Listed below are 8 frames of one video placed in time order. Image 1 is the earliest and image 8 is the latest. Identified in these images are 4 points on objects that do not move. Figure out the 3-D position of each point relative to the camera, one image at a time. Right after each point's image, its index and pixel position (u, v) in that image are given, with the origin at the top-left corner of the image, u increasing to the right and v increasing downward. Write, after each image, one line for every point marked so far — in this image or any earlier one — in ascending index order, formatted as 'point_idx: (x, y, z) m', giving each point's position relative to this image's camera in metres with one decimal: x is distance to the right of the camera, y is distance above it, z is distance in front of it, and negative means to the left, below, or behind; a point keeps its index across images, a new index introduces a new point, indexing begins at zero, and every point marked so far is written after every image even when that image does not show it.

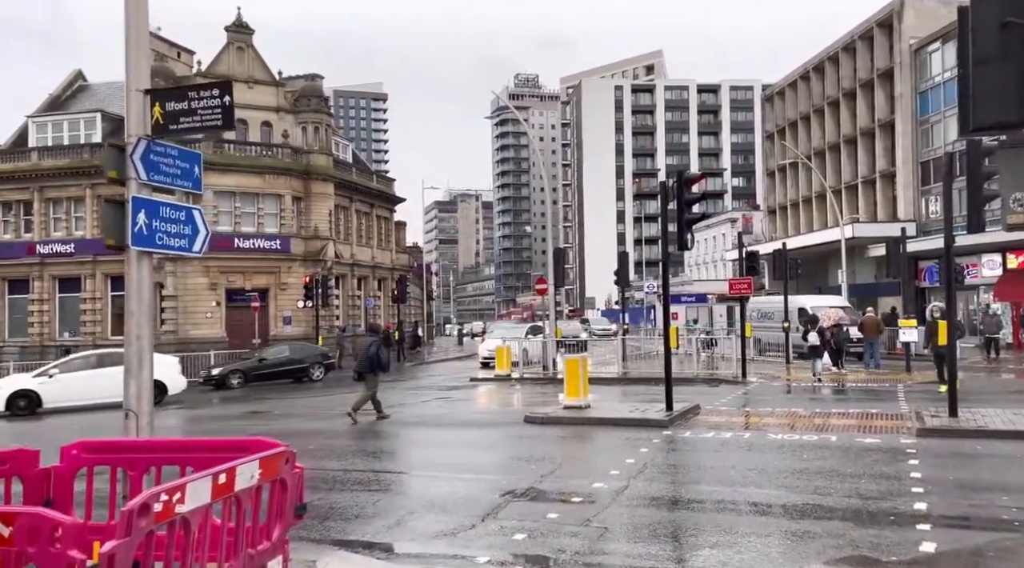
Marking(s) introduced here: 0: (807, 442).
0: (+4.0, -2.1, +11.1) m
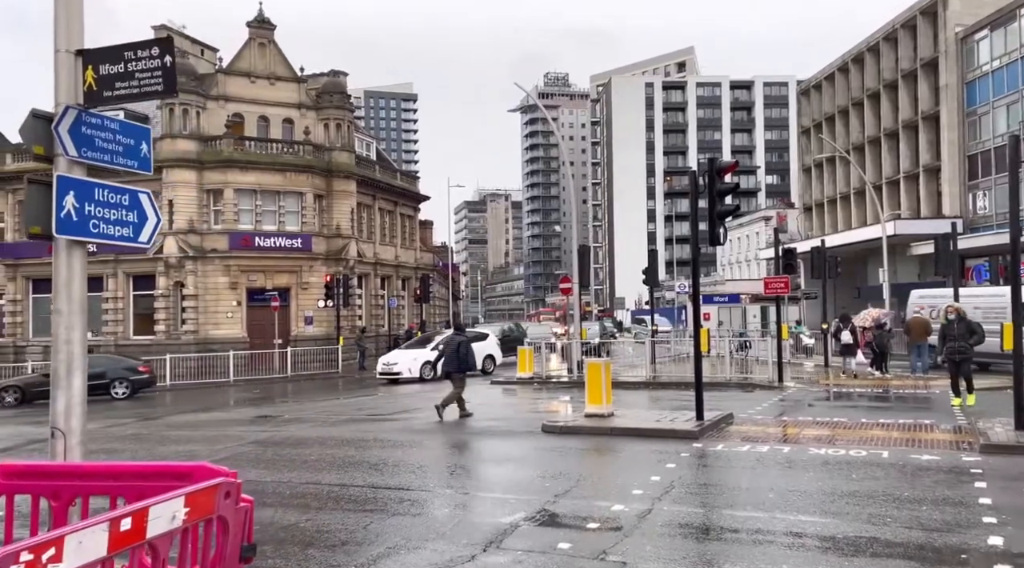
0: (+4.1, -2.1, +10.0) m
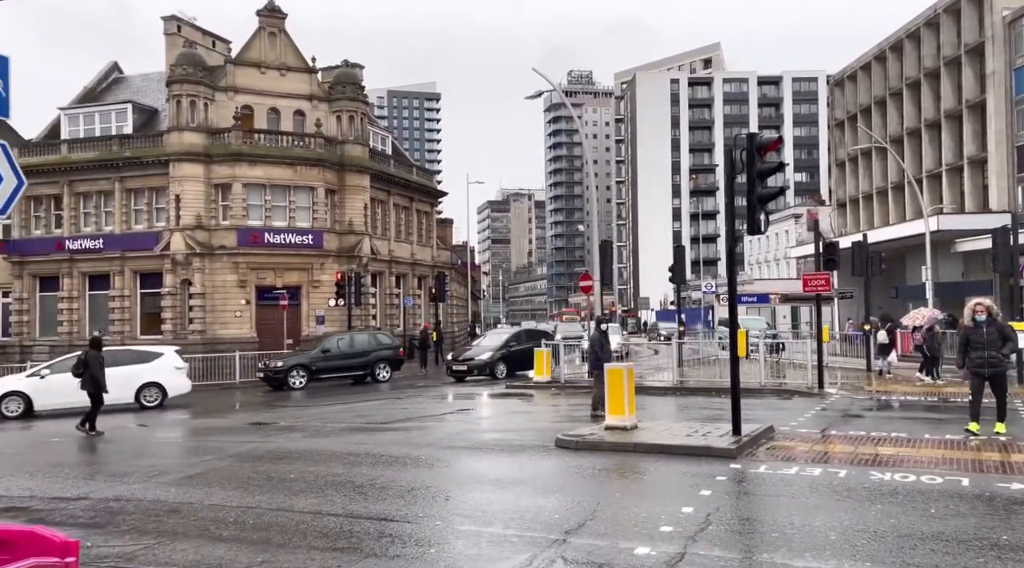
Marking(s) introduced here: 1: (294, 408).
0: (+4.2, -2.0, +8.3) m
1: (-5.1, -2.9, +19.3) m
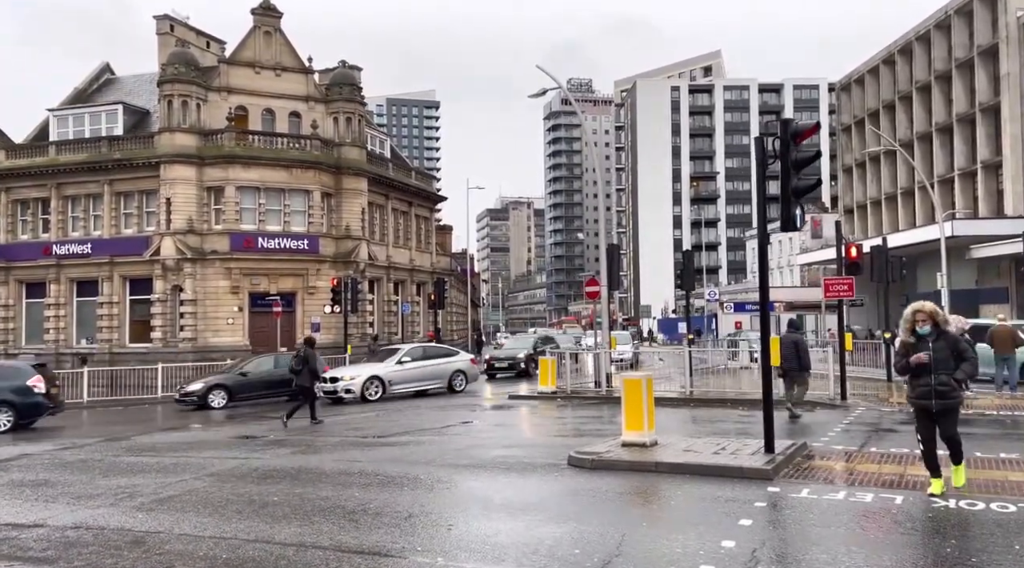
0: (+4.3, -2.0, +7.2) m
1: (-5.0, -3.0, +18.3) m
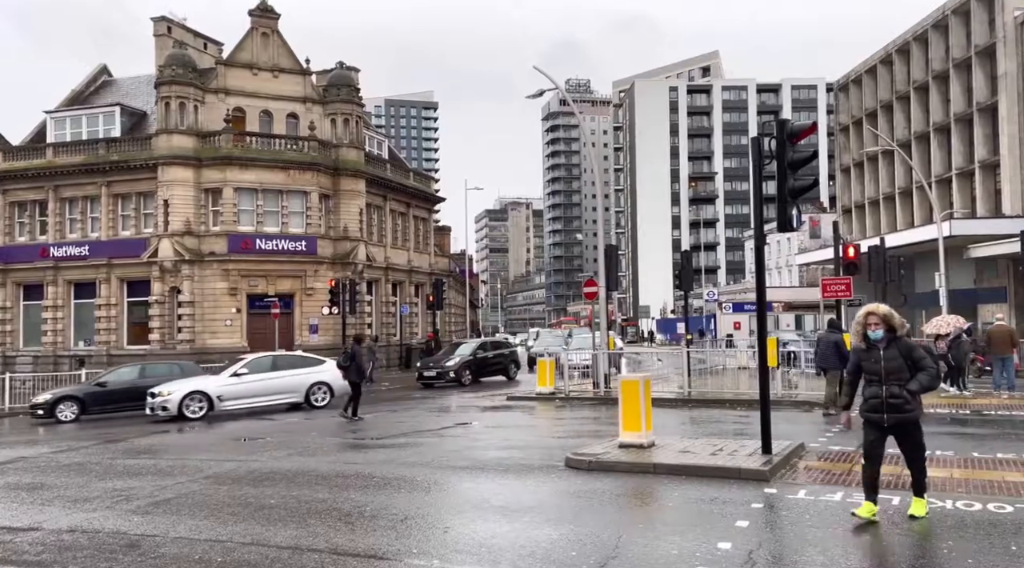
0: (+4.3, -2.0, +7.2) m
1: (-5.0, -3.0, +18.2) m
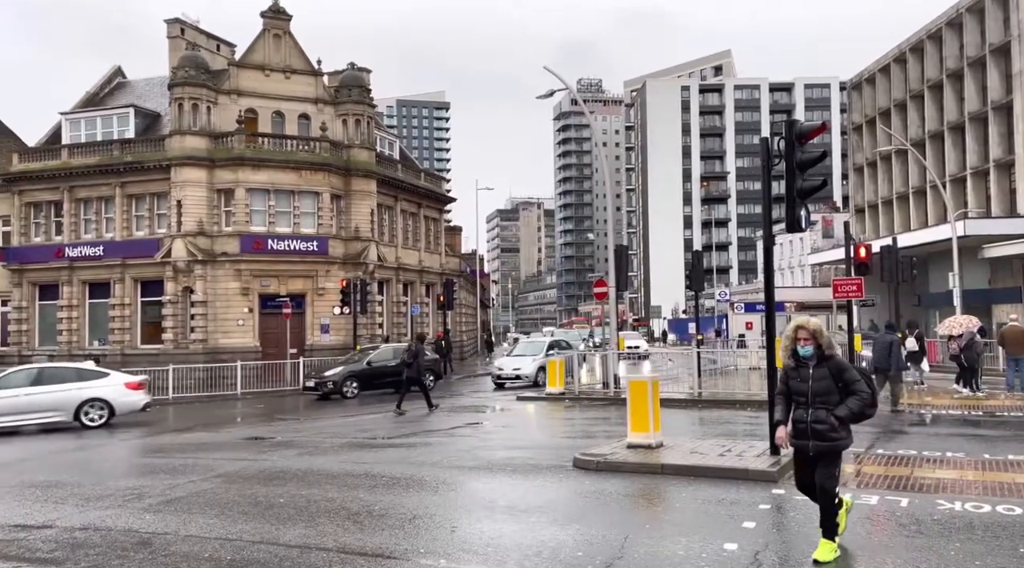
0: (+4.3, -2.0, +7.2) m
1: (-4.8, -3.0, +18.3) m
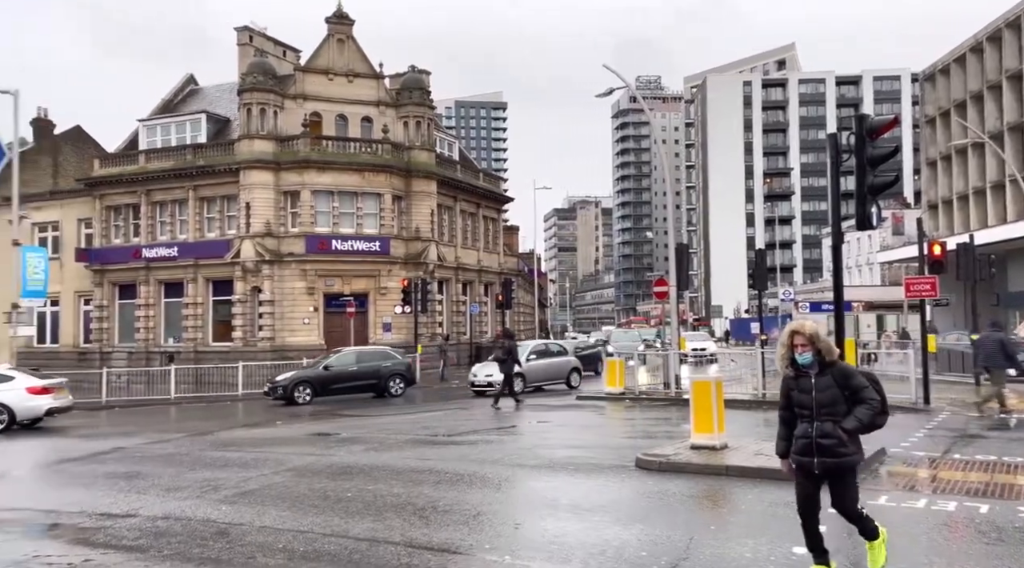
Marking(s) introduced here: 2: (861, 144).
0: (+4.9, -2.1, +7.0) m
1: (-3.5, -3.0, +18.7) m
2: (+4.1, +1.6, +9.7) m
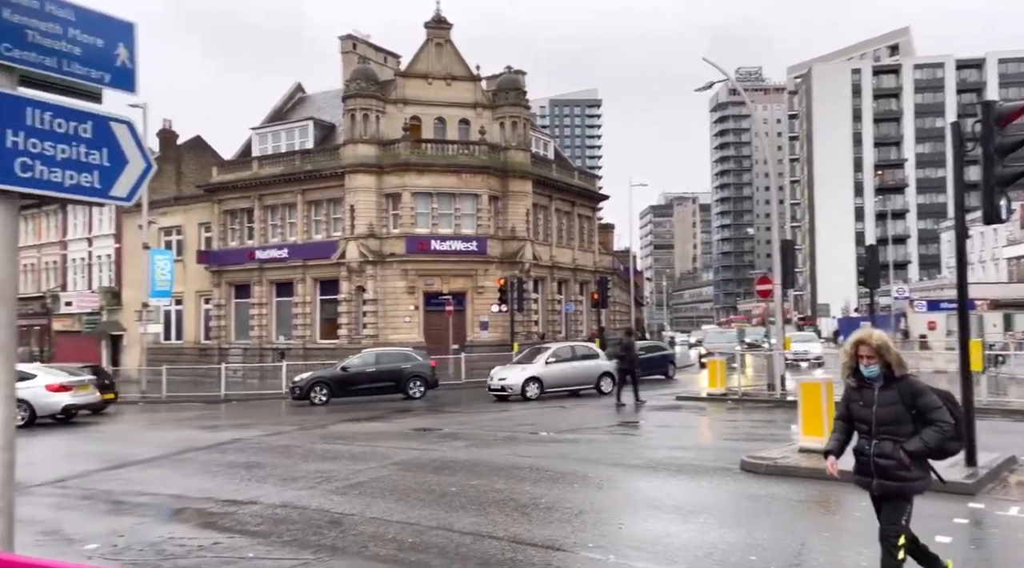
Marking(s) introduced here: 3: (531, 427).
0: (+5.7, -2.0, +6.5) m
1: (-1.2, -3.0, +19.1) m
2: (+5.2, +1.6, +9.3) m
3: (+0.3, -2.8, +16.4) m
